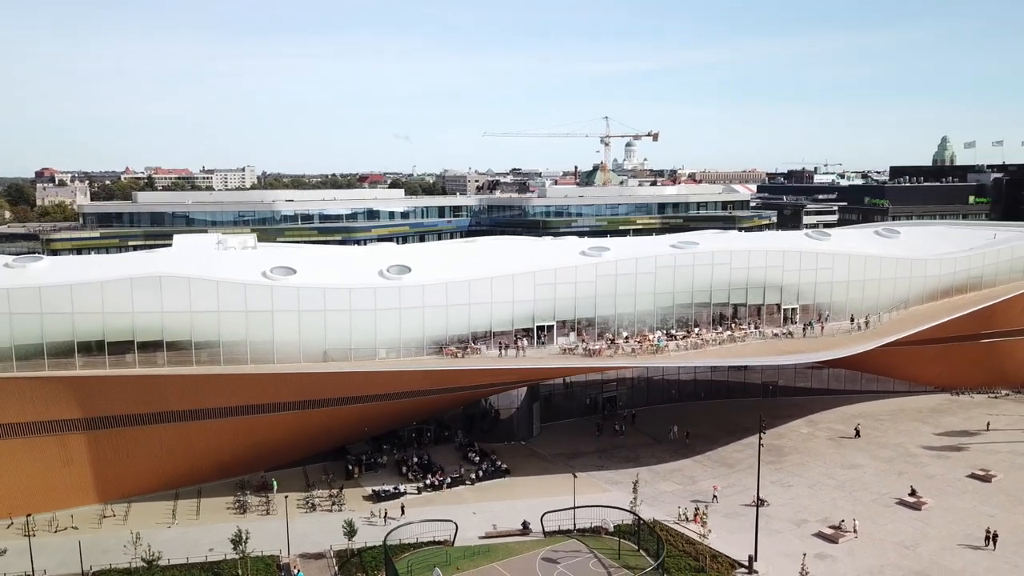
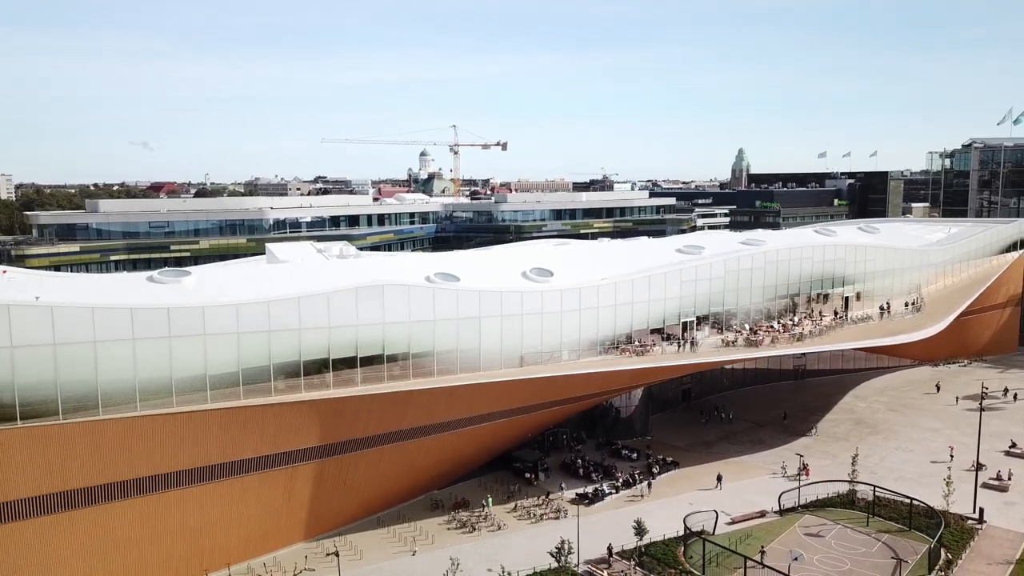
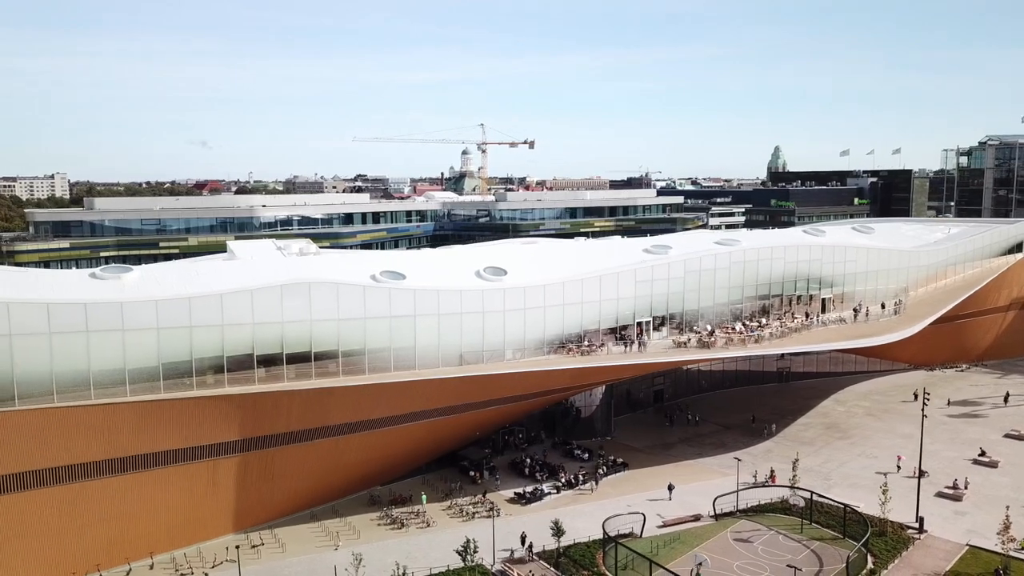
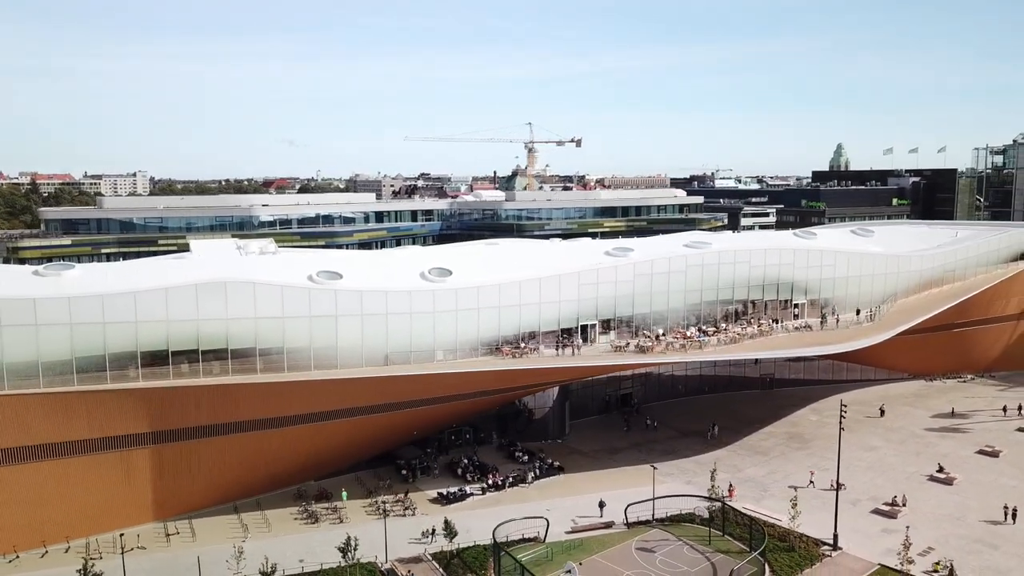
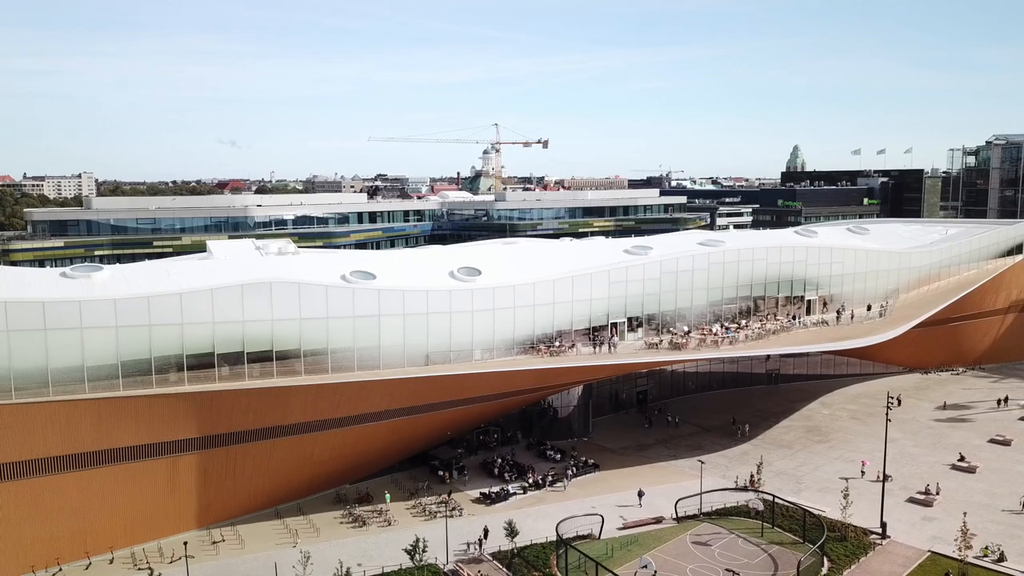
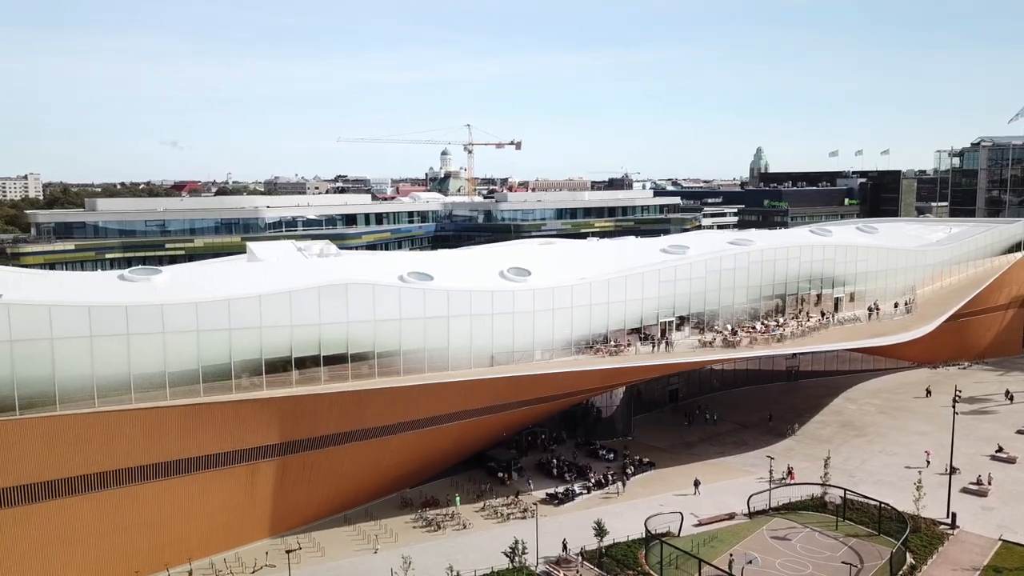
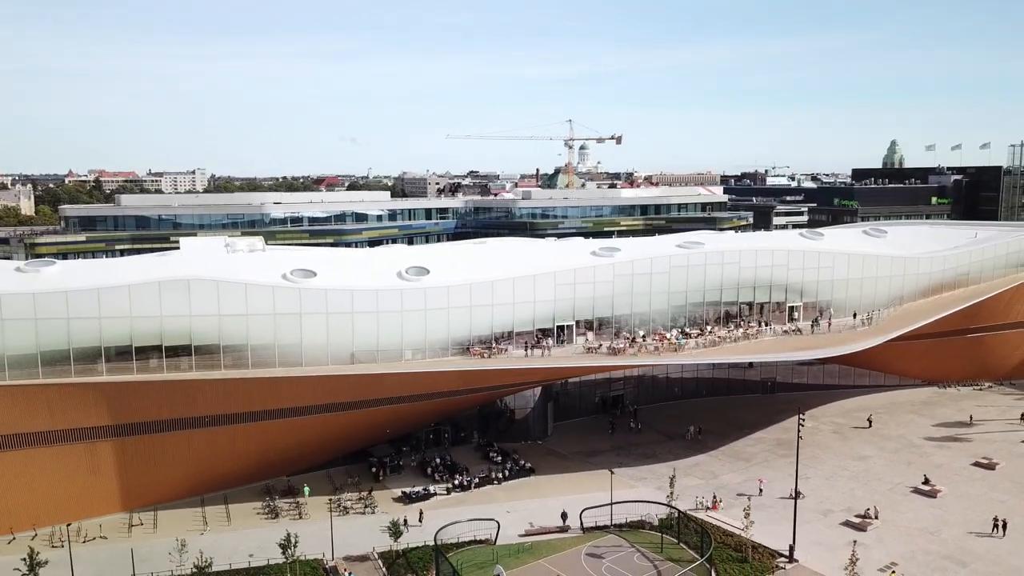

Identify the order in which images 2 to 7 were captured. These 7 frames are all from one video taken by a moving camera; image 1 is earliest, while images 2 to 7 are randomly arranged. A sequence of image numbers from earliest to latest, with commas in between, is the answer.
7, 4, 5, 3, 6, 2
